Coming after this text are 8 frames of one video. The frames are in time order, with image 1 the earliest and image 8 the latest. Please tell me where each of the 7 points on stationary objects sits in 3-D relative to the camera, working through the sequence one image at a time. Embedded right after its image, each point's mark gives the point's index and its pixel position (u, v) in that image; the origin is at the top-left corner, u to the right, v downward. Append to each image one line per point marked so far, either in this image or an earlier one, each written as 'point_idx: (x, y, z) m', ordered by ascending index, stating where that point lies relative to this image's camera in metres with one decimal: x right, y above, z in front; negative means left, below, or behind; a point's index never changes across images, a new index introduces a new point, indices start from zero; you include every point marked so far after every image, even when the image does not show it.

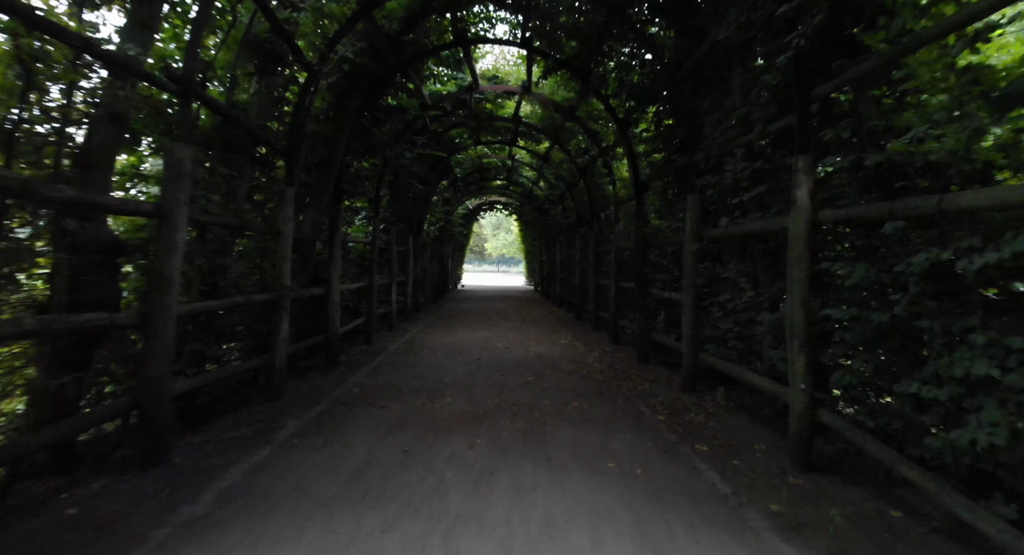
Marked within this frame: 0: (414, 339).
0: (-1.7, -1.0, +7.5) m
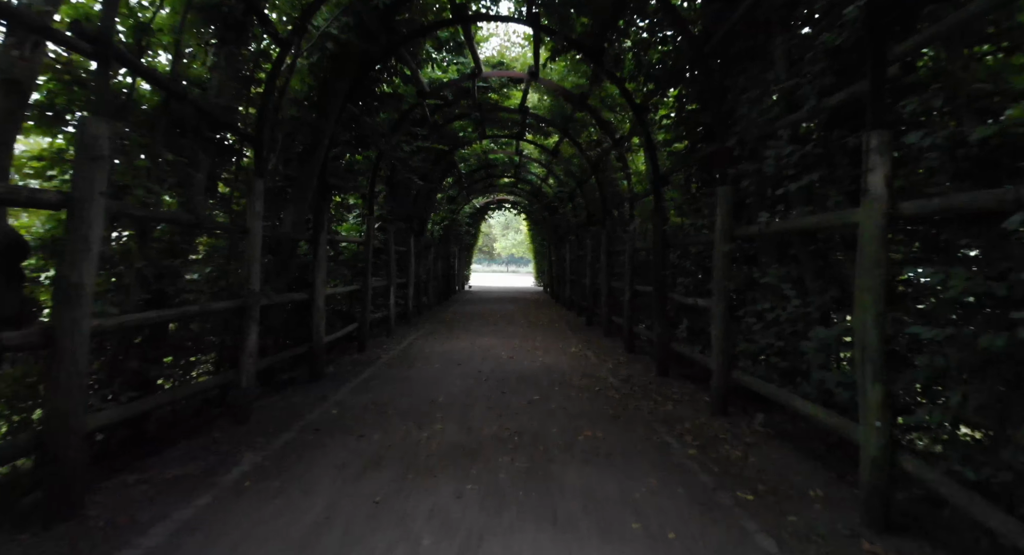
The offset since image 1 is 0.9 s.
0: (-1.6, -1.1, +6.9) m
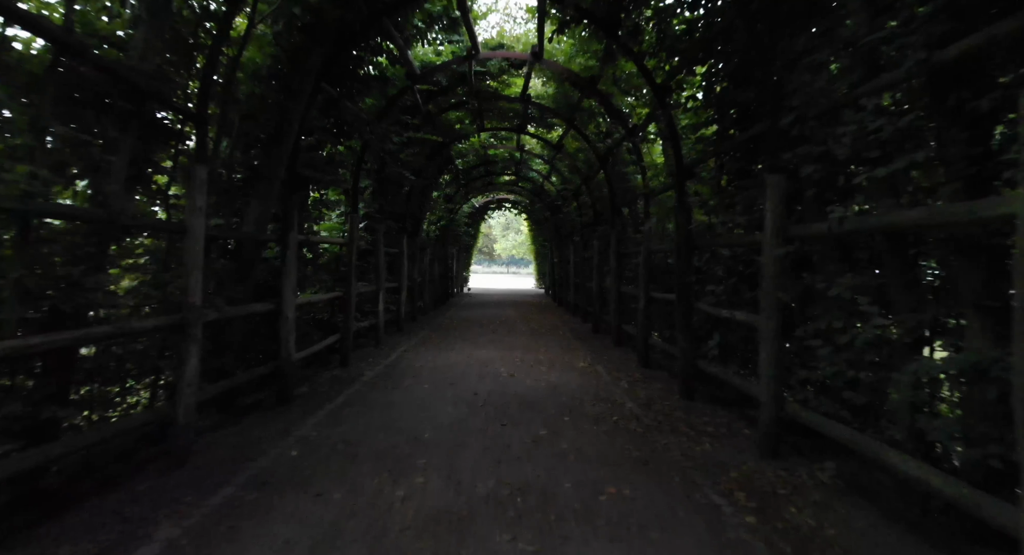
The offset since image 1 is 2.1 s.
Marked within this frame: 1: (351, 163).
0: (-1.6, -1.1, +6.2) m
1: (-2.2, +1.6, +6.1) m
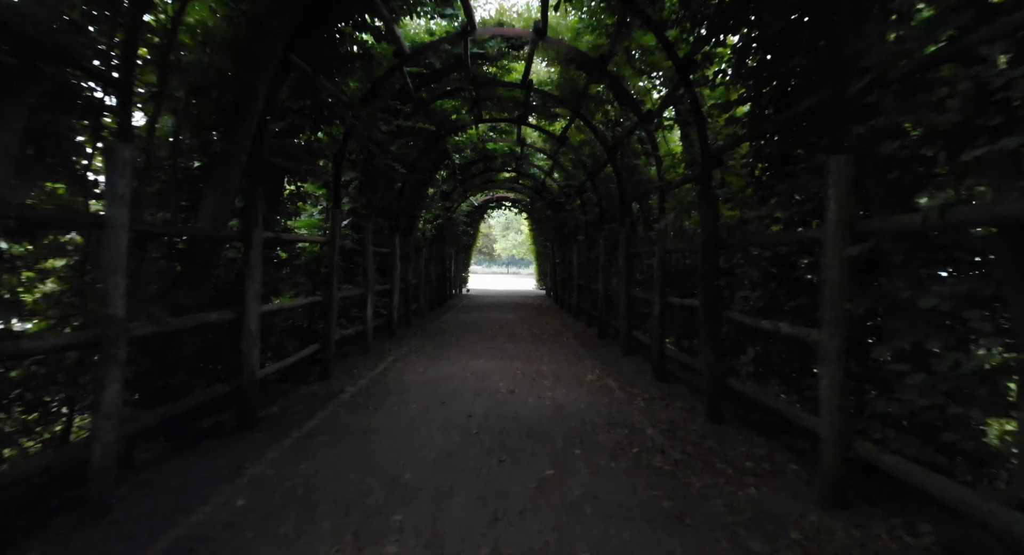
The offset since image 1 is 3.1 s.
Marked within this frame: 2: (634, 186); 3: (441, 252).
0: (-1.6, -1.2, +5.6) m
1: (-2.2, +1.6, +5.5) m
2: (+1.9, +1.4, +6.7) m
3: (-2.5, +0.9, +15.4) m
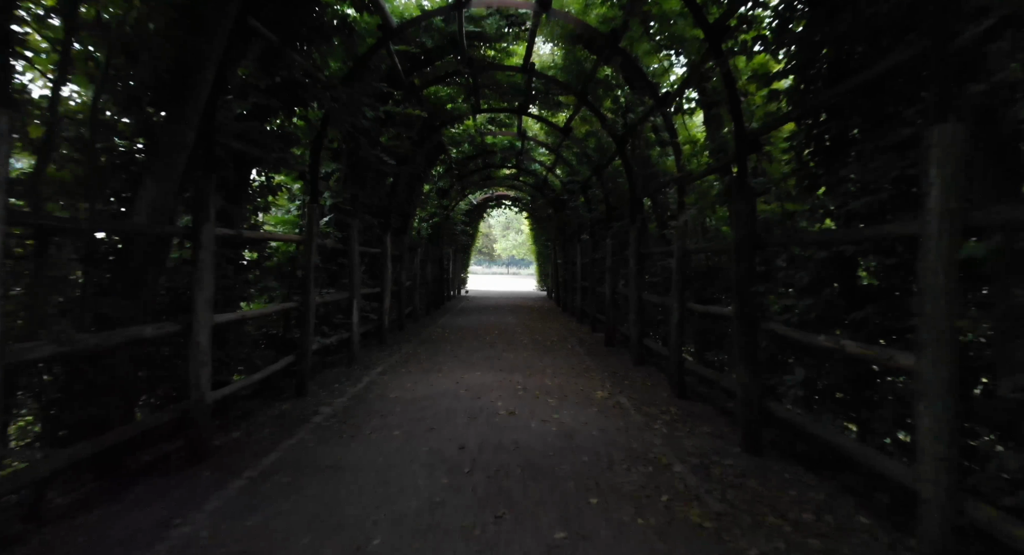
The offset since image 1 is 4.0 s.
0: (-1.6, -1.2, +5.0) m
1: (-2.2, +1.5, +4.9) m
2: (+1.9, +1.4, +6.1) m
3: (-2.5, +0.8, +14.8) m
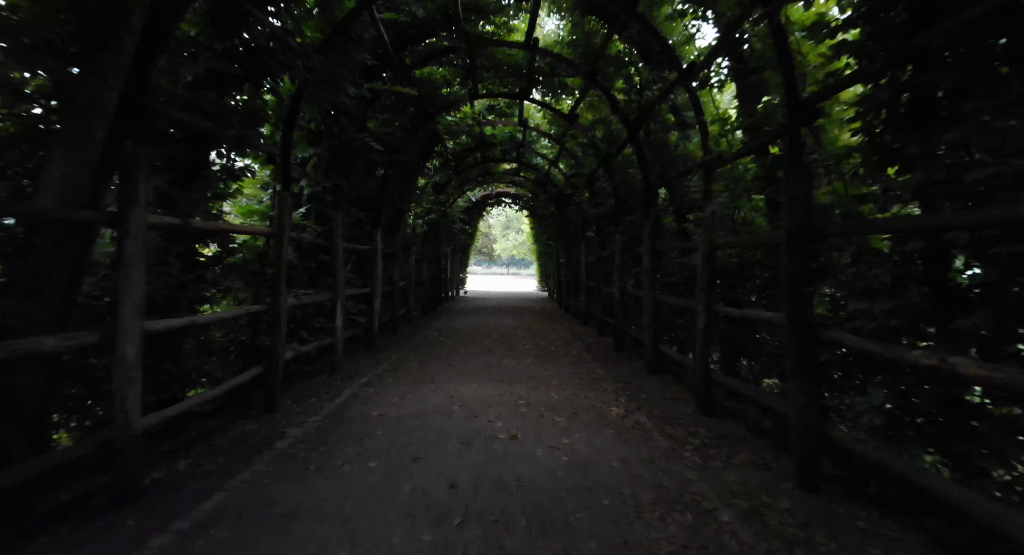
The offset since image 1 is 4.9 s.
0: (-1.6, -1.2, +4.3) m
1: (-2.2, +1.5, +4.2) m
2: (+1.9, +1.4, +5.5) m
3: (-2.5, +0.8, +14.1) m
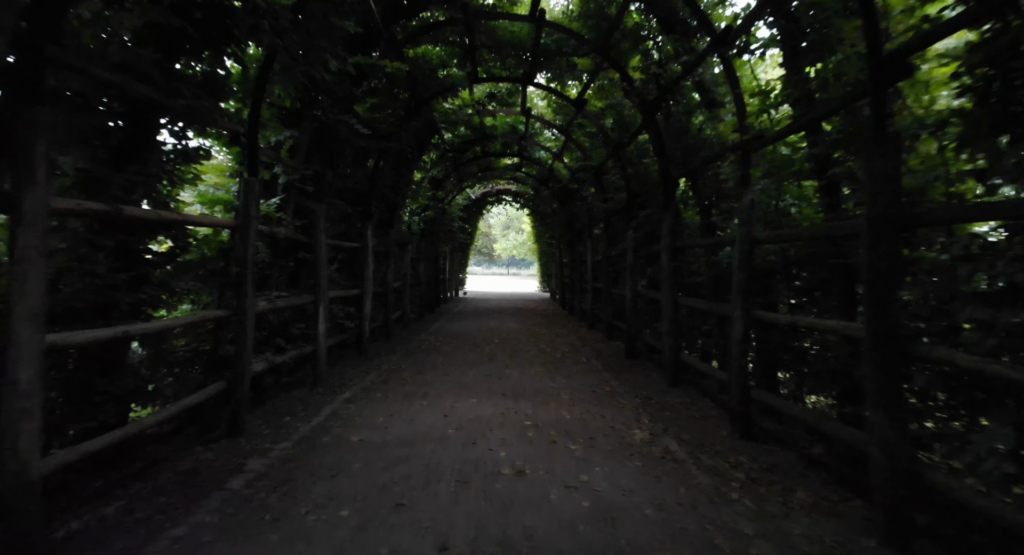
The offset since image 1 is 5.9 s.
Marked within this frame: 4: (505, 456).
0: (-1.5, -1.2, +3.8) m
1: (-2.2, +1.5, +3.7) m
2: (+1.9, +1.4, +4.9) m
3: (-2.5, +0.8, +13.6) m
4: (0.0, -1.2, +3.0) m
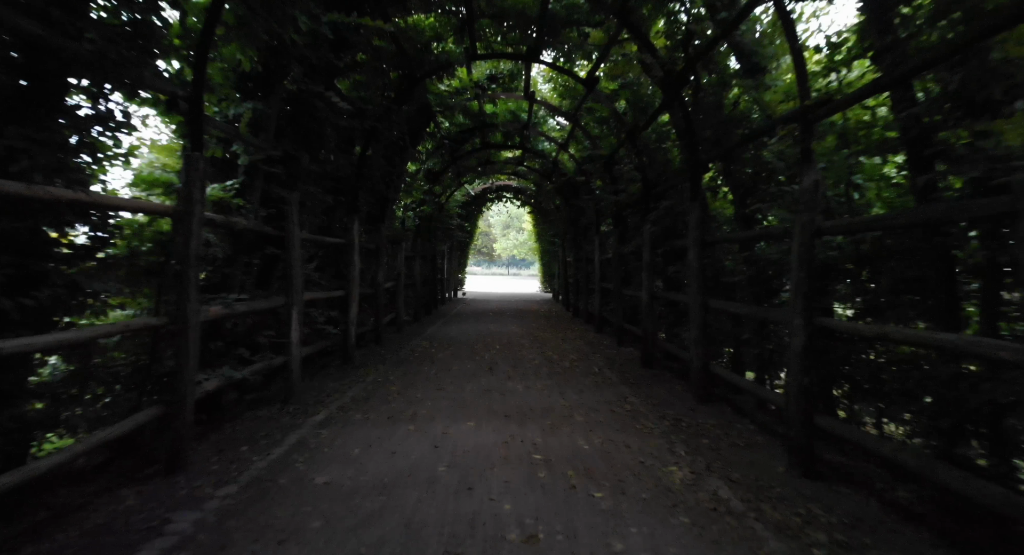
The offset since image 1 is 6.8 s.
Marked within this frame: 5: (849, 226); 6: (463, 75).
0: (-1.5, -1.2, +3.1) m
1: (-2.1, +1.5, +3.0) m
2: (+2.0, +1.4, +4.2) m
3: (-2.4, +0.8, +12.9) m
4: (0.0, -1.2, +2.3) m
5: (+2.0, +0.3, +2.6) m
6: (-0.8, +3.1, +6.7) m
